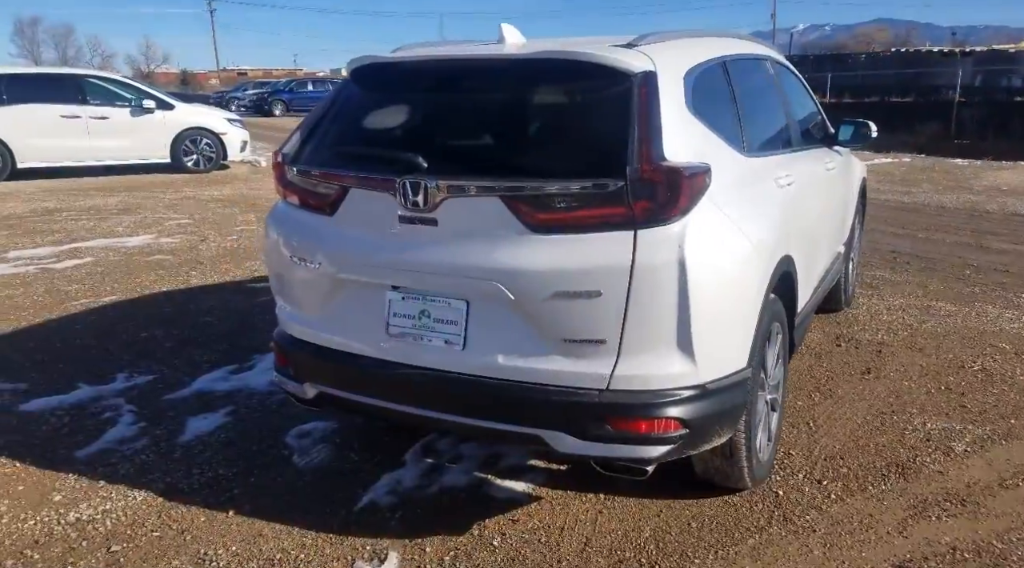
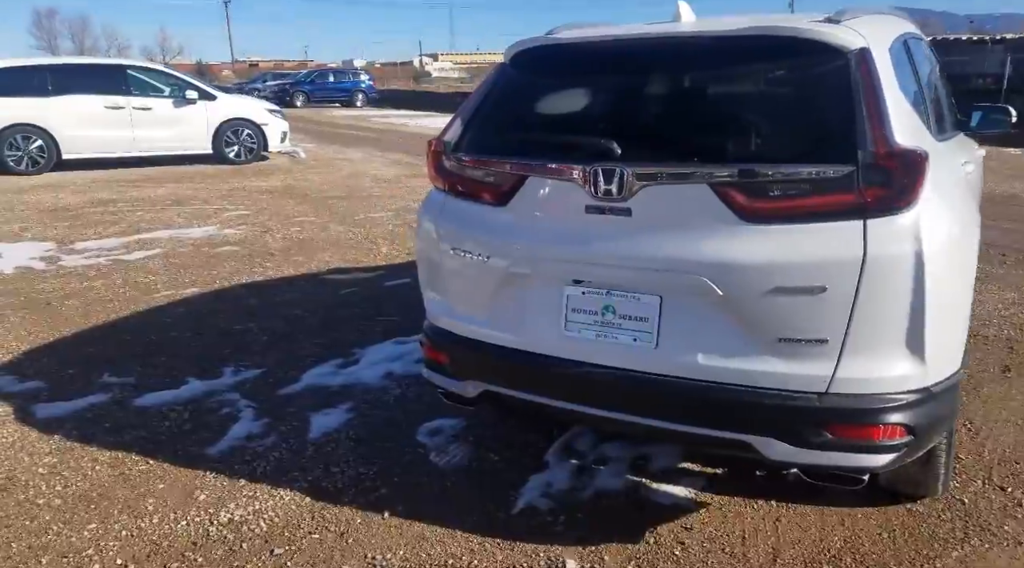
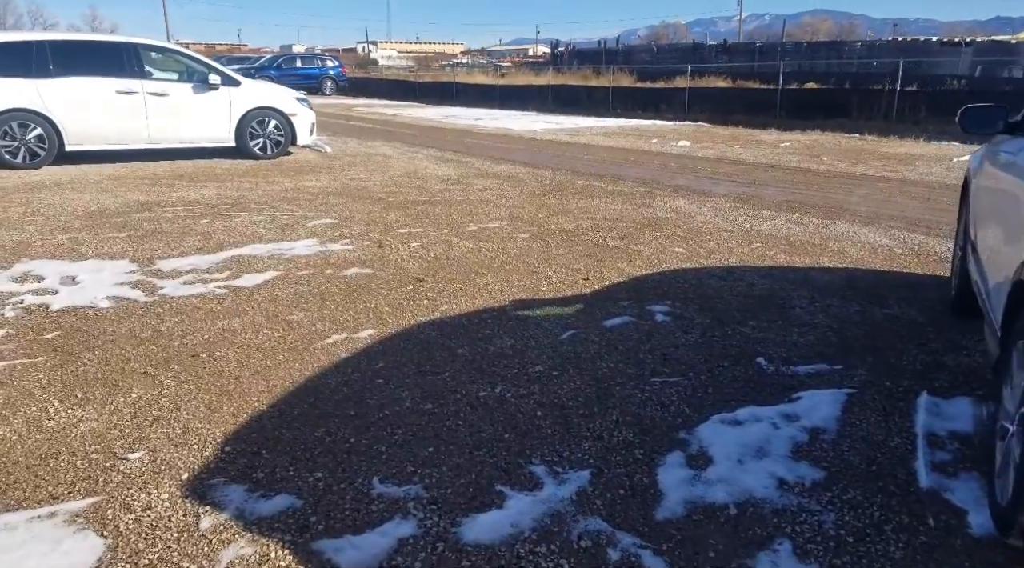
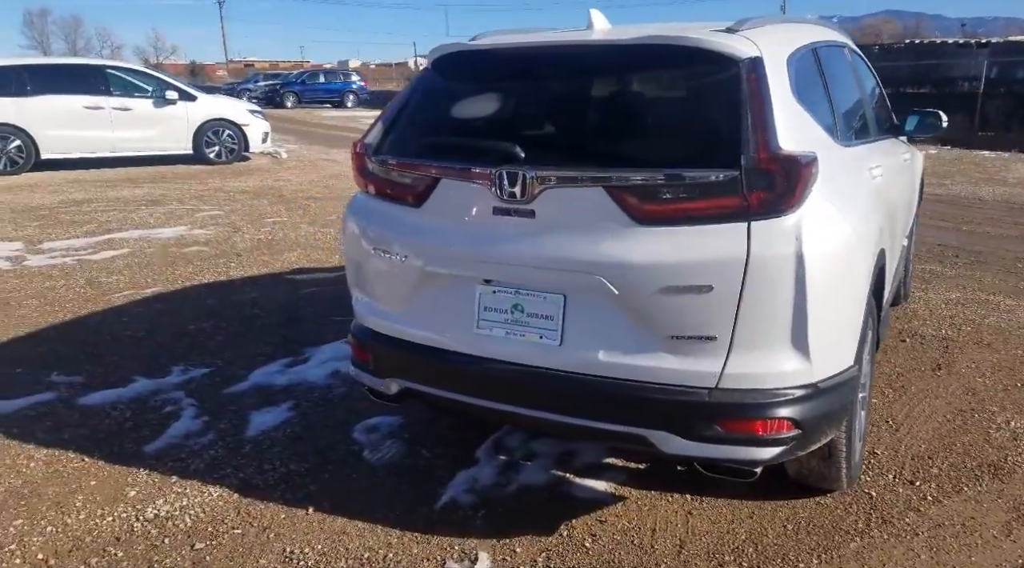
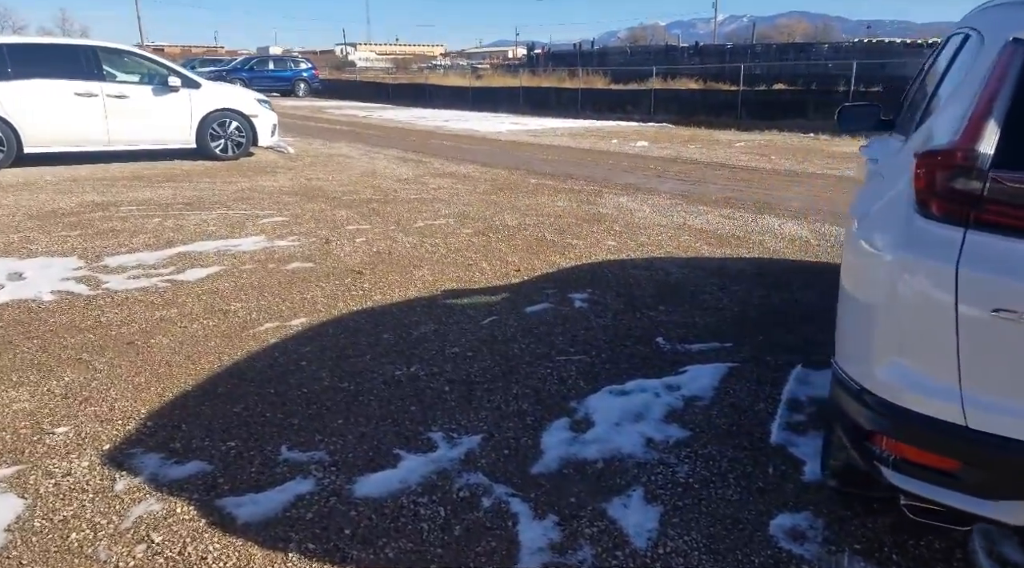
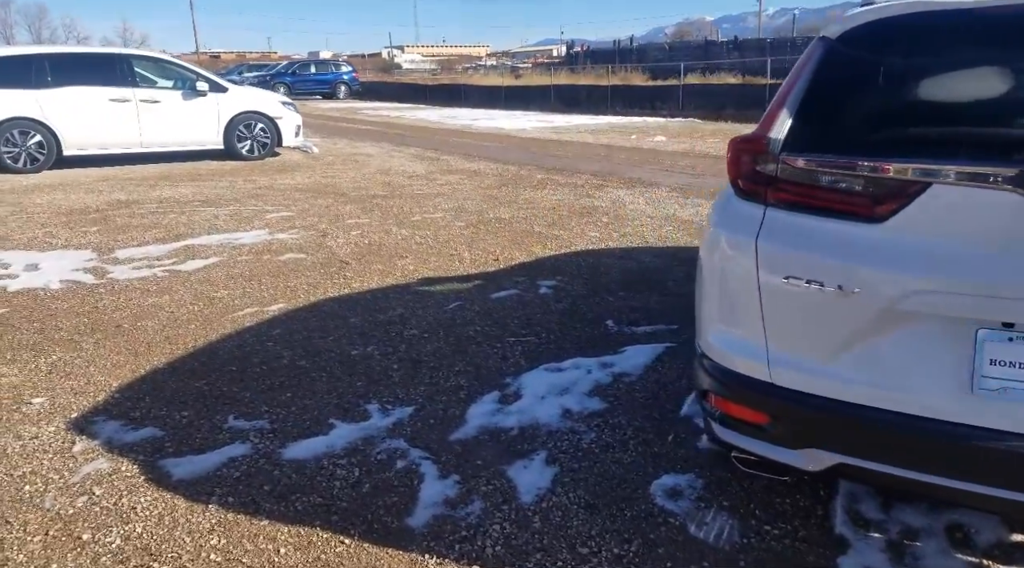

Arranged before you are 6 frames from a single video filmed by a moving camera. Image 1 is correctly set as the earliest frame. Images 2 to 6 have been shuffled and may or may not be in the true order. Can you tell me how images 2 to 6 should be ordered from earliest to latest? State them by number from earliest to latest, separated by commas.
4, 2, 6, 5, 3
